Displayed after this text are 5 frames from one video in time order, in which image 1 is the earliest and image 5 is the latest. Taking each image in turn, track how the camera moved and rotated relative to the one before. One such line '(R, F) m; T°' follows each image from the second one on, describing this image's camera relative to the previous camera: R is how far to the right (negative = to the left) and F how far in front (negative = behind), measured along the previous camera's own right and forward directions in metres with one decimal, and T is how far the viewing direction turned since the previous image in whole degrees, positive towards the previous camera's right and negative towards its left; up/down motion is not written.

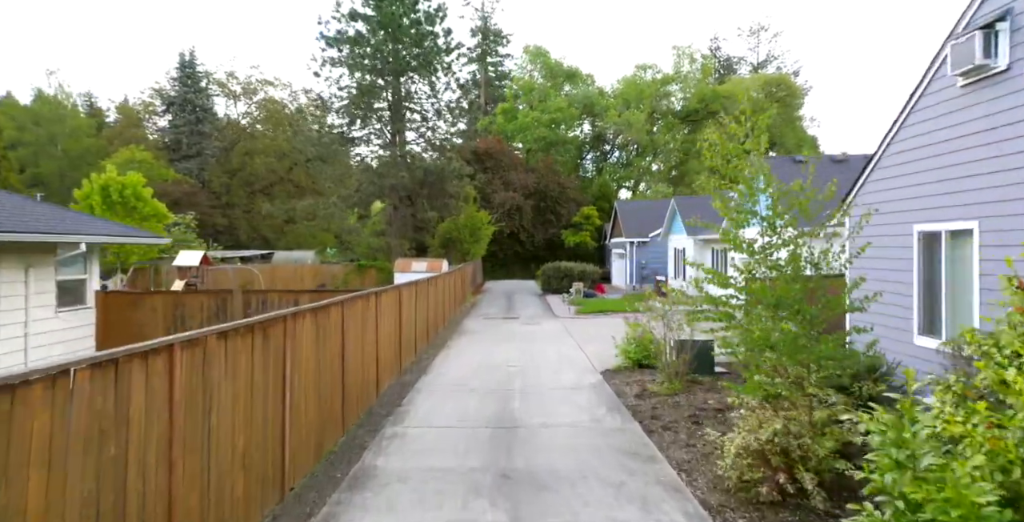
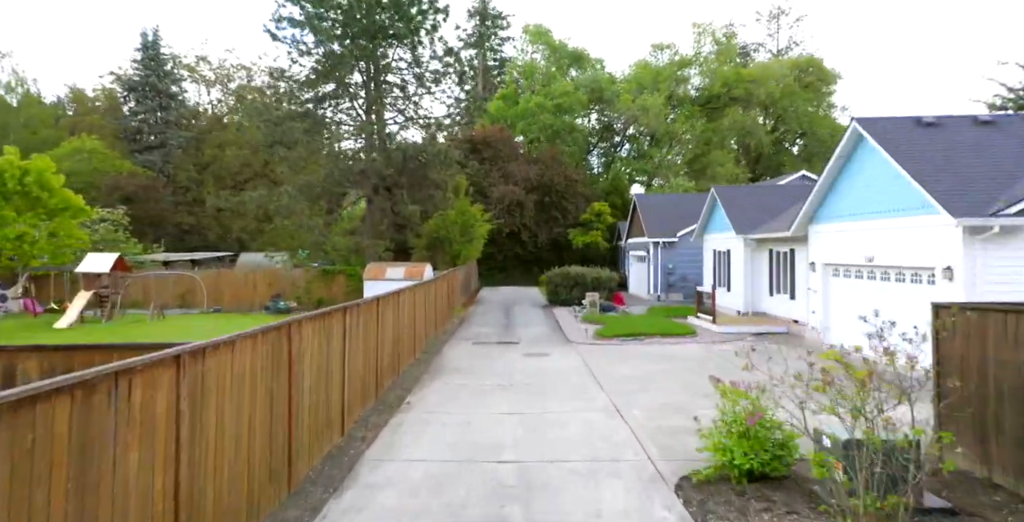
(+0.1, +5.7) m; 0°
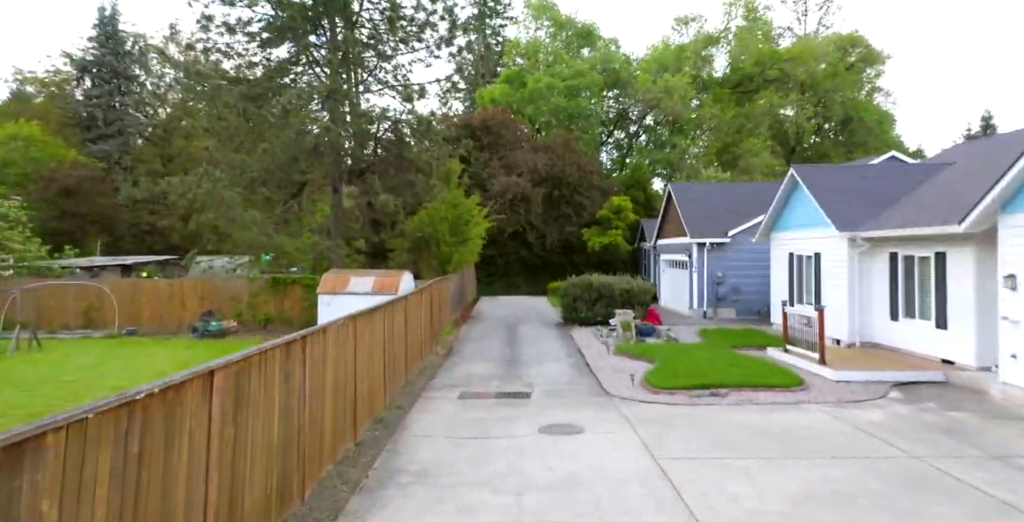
(-0.1, +6.0) m; 0°
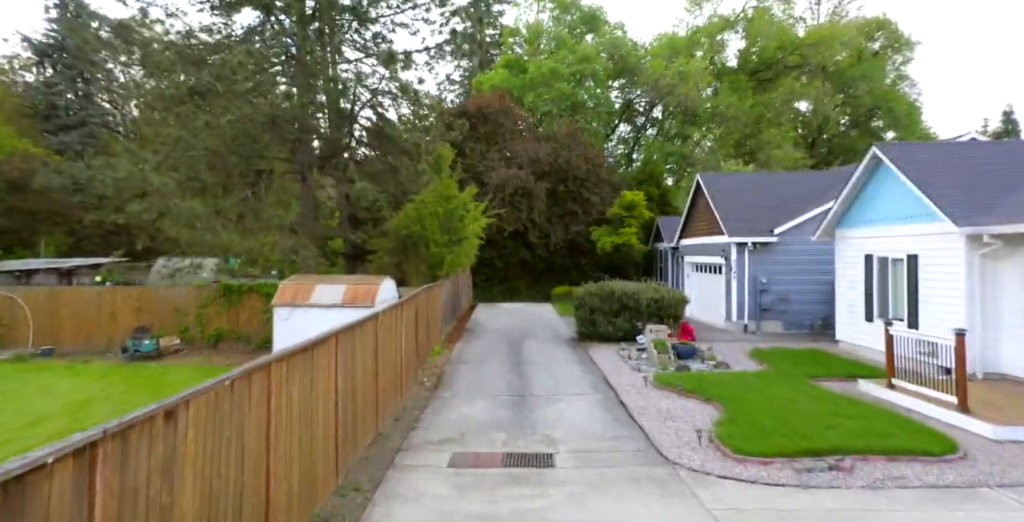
(-0.2, +3.5) m; 0°
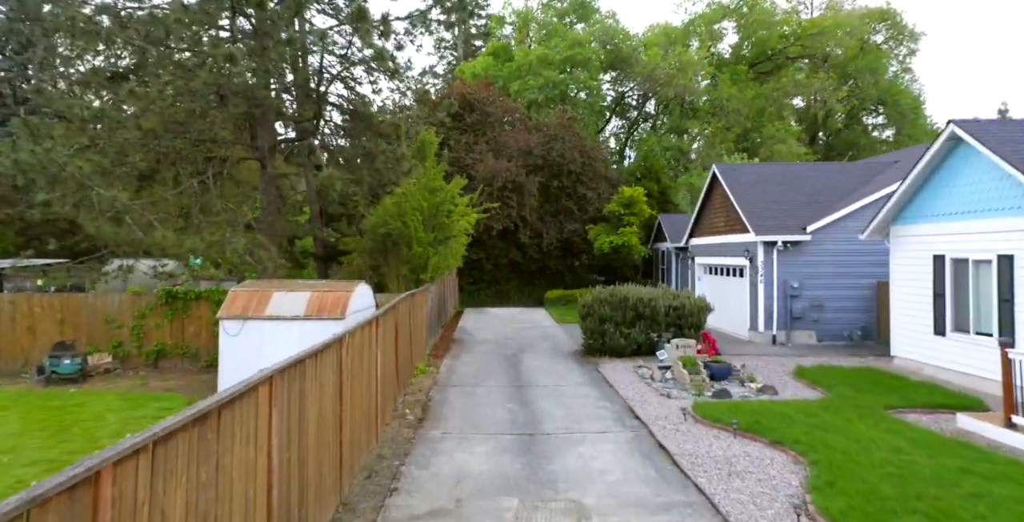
(-0.3, +2.4) m; +2°
